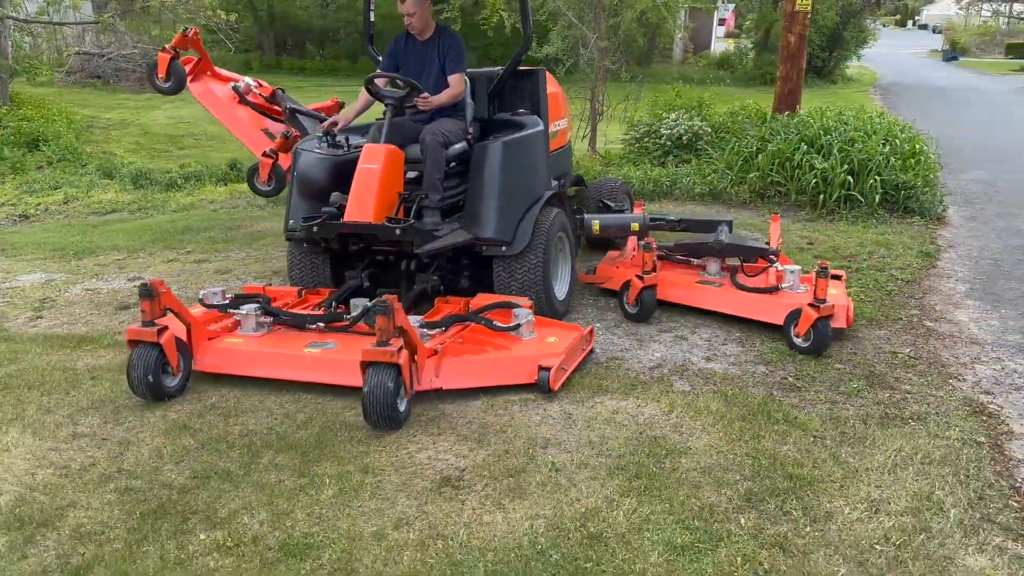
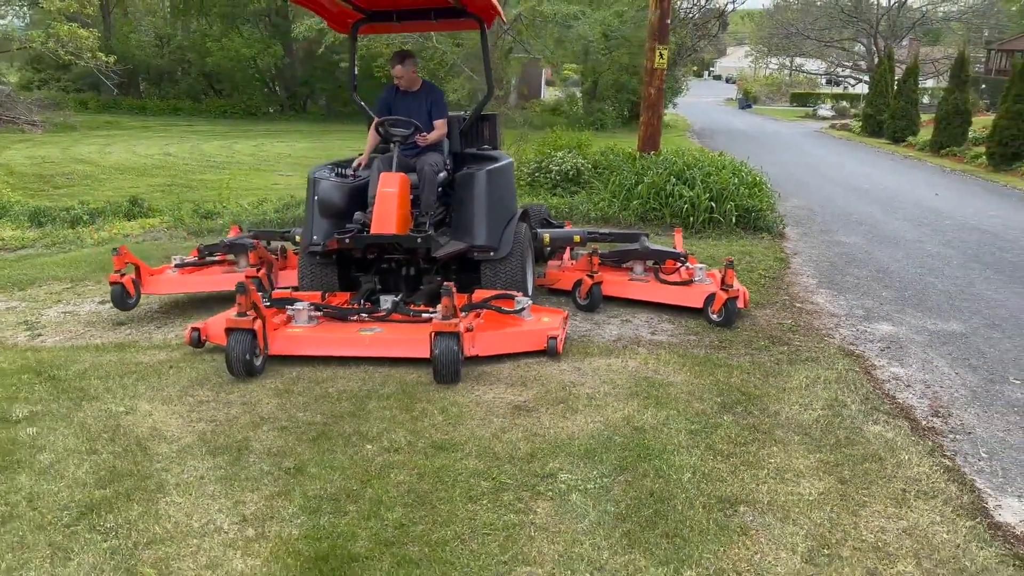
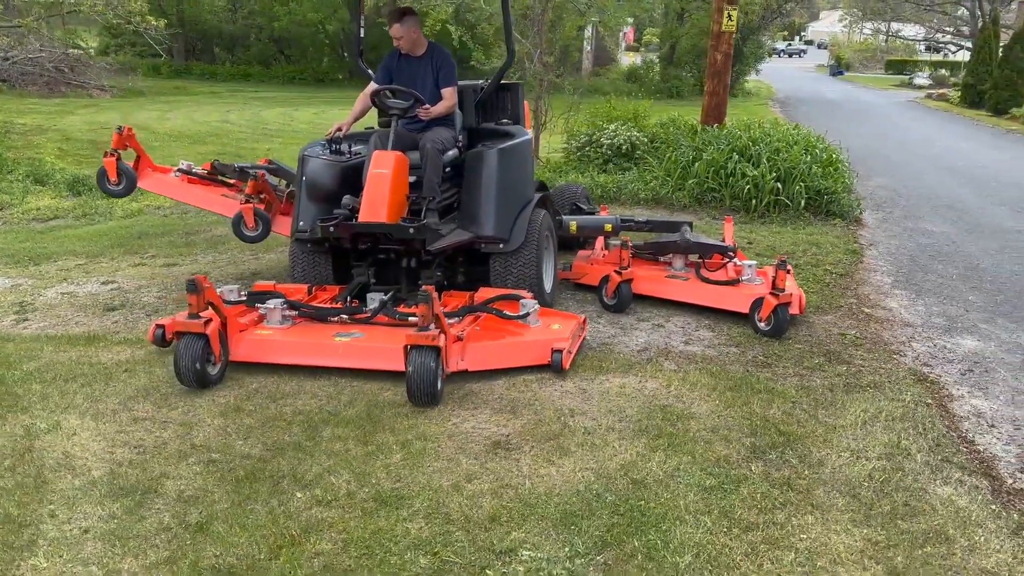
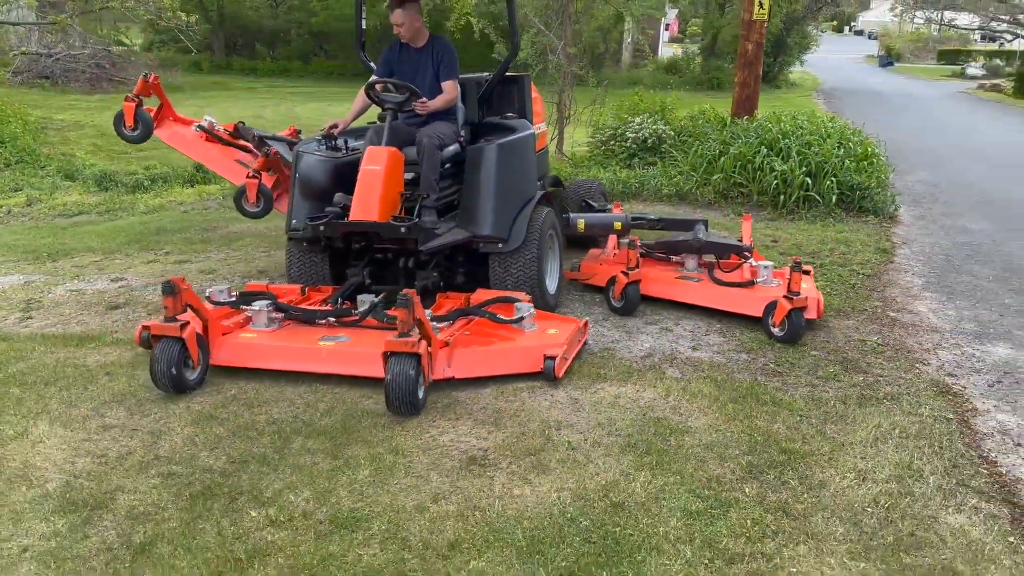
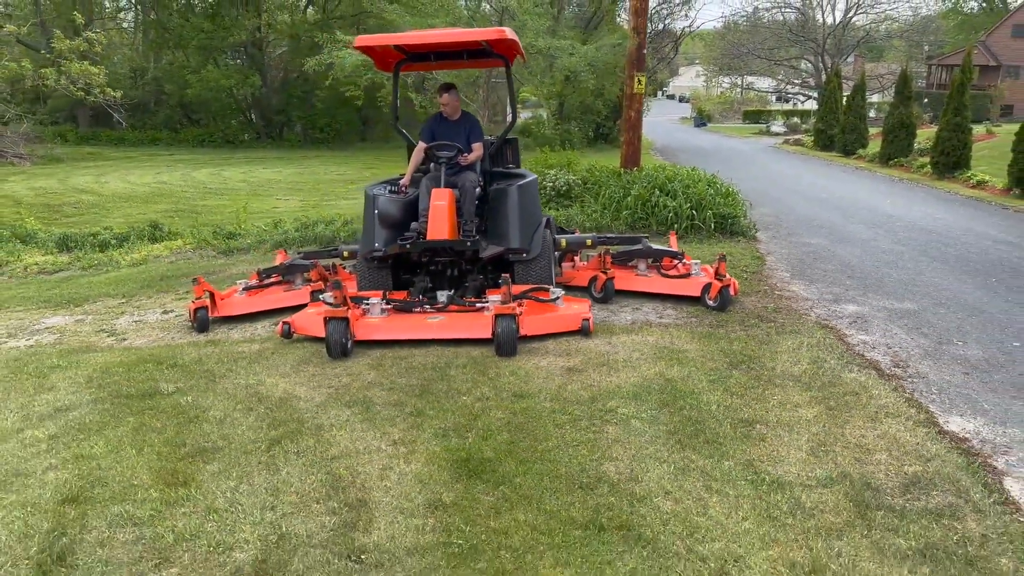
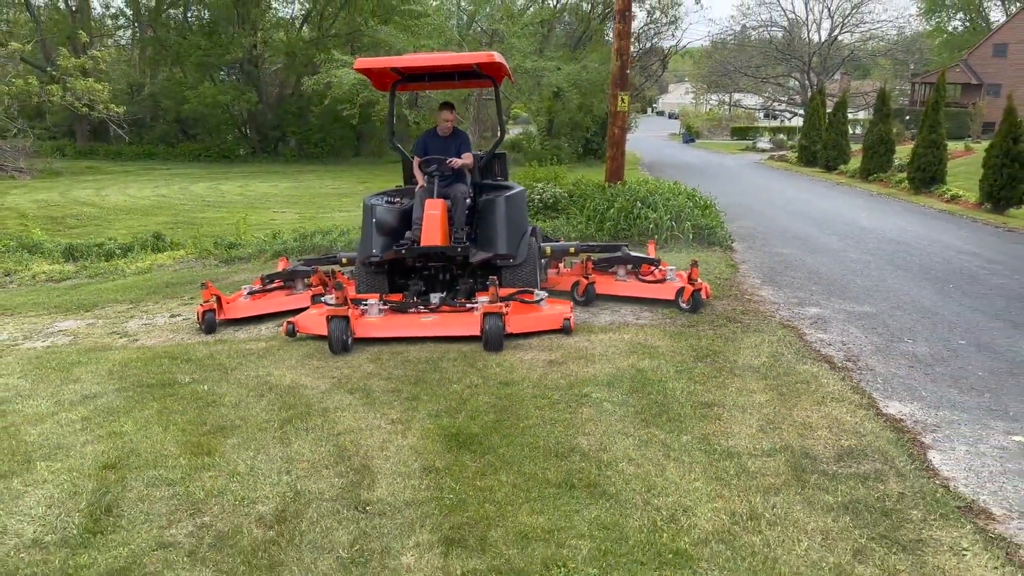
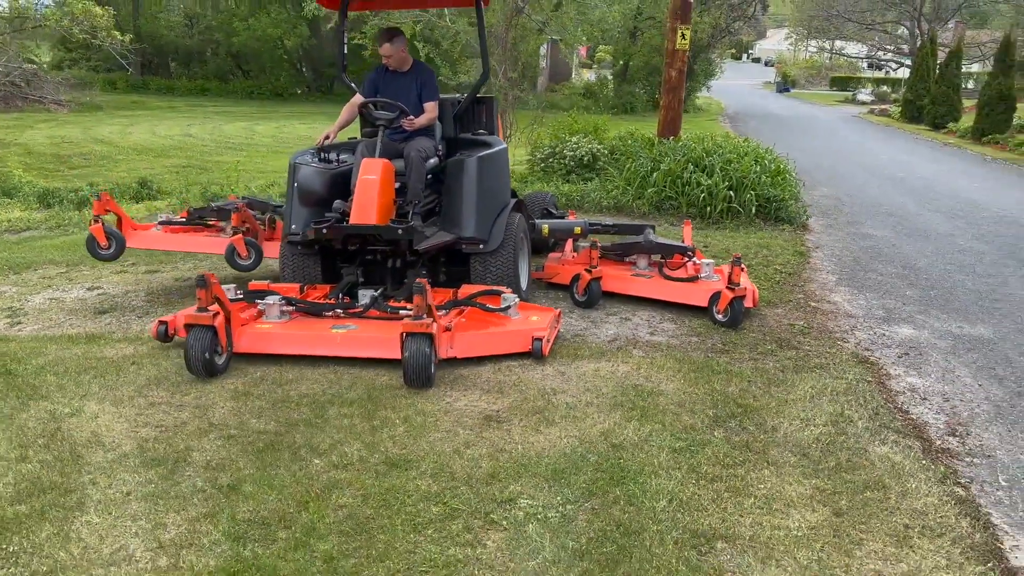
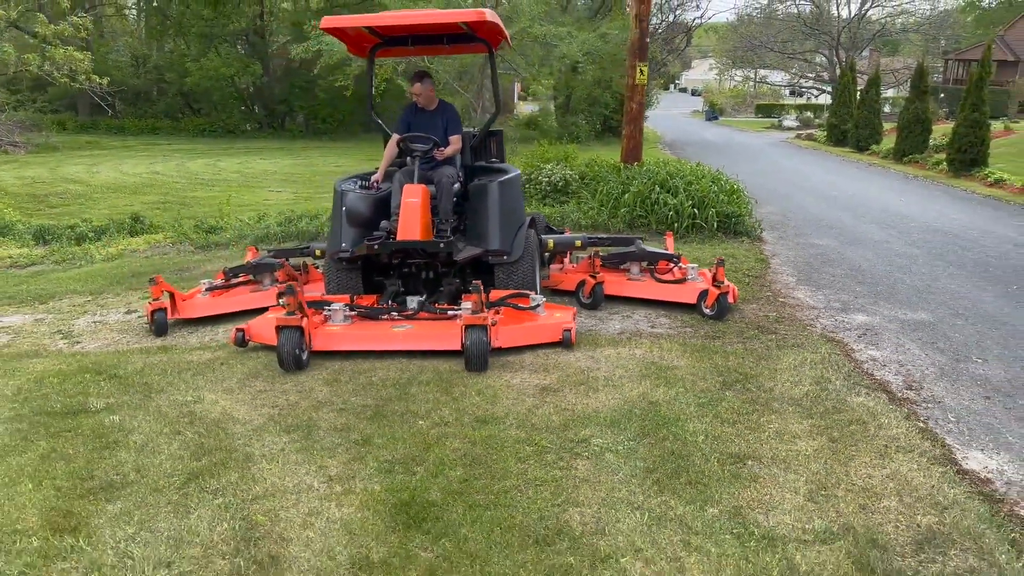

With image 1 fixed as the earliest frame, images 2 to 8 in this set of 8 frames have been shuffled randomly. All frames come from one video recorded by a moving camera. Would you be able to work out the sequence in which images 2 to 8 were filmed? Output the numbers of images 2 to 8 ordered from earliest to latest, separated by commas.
4, 3, 7, 2, 8, 5, 6
